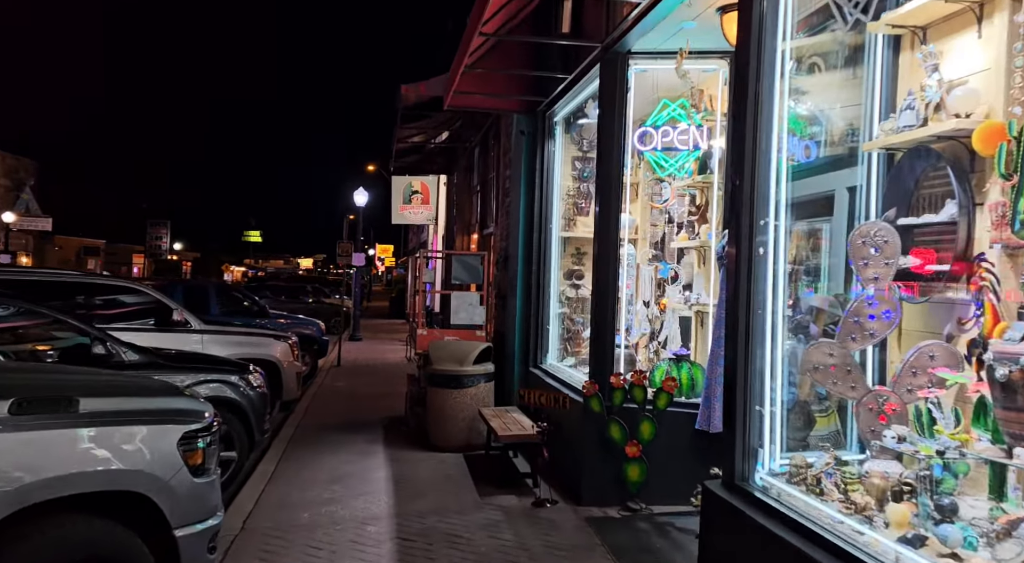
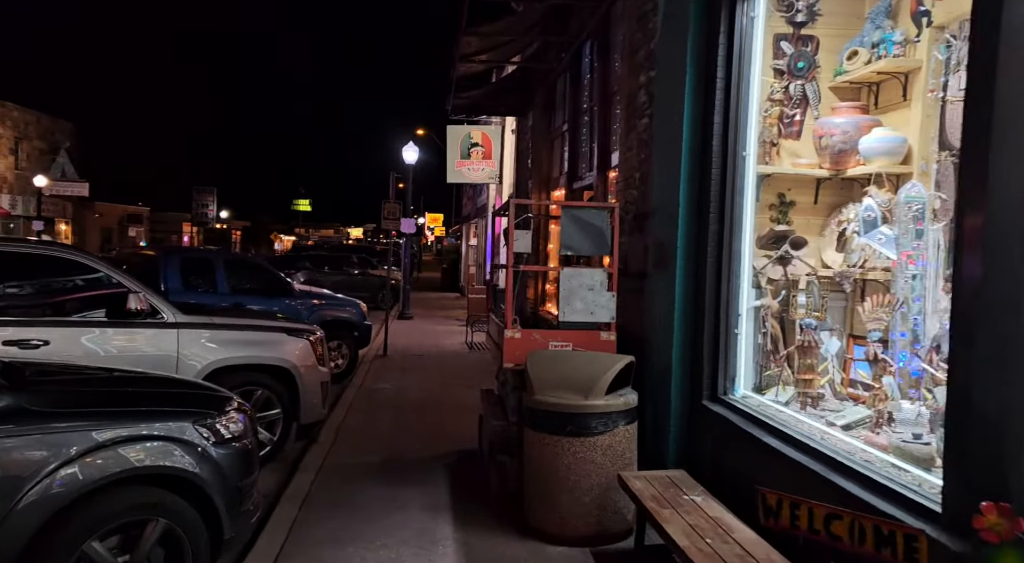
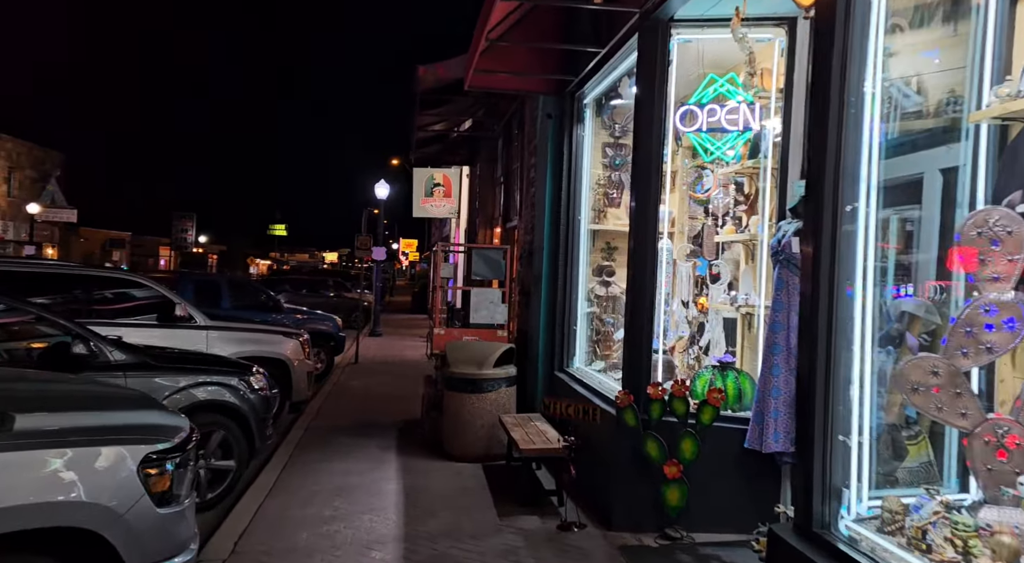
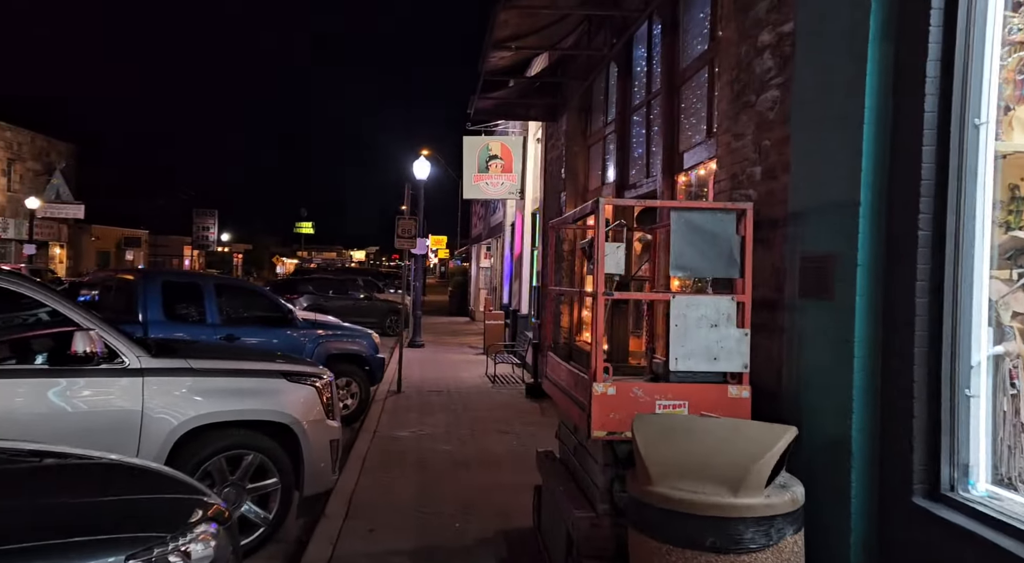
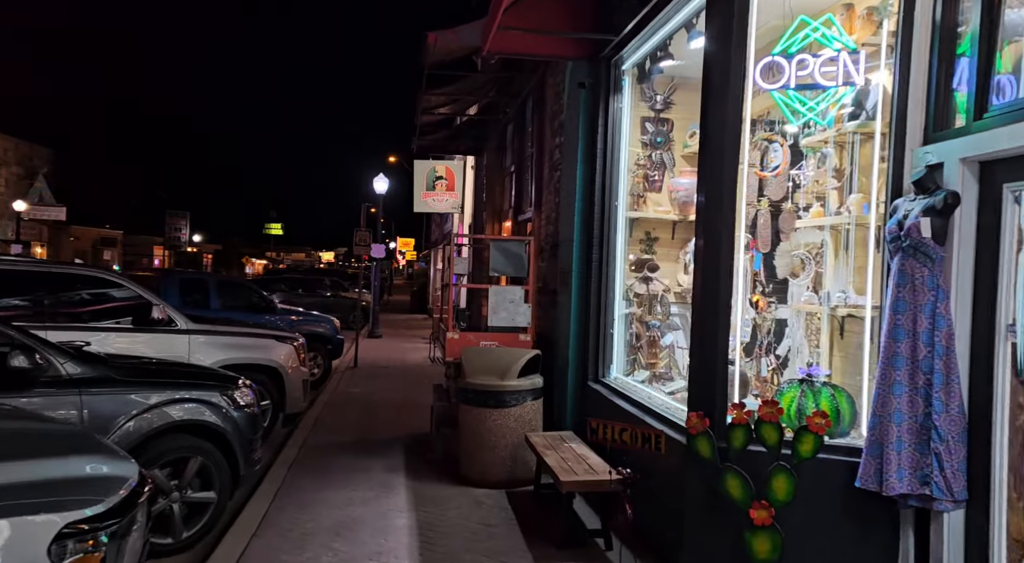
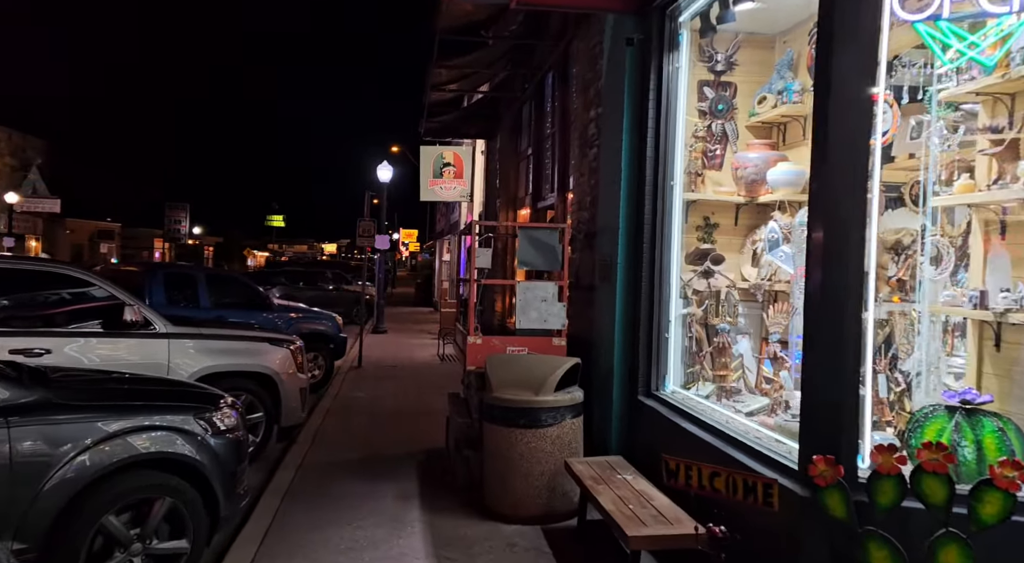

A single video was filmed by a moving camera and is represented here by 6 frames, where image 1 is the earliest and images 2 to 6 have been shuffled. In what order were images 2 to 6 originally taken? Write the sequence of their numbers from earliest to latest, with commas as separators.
3, 5, 6, 2, 4
